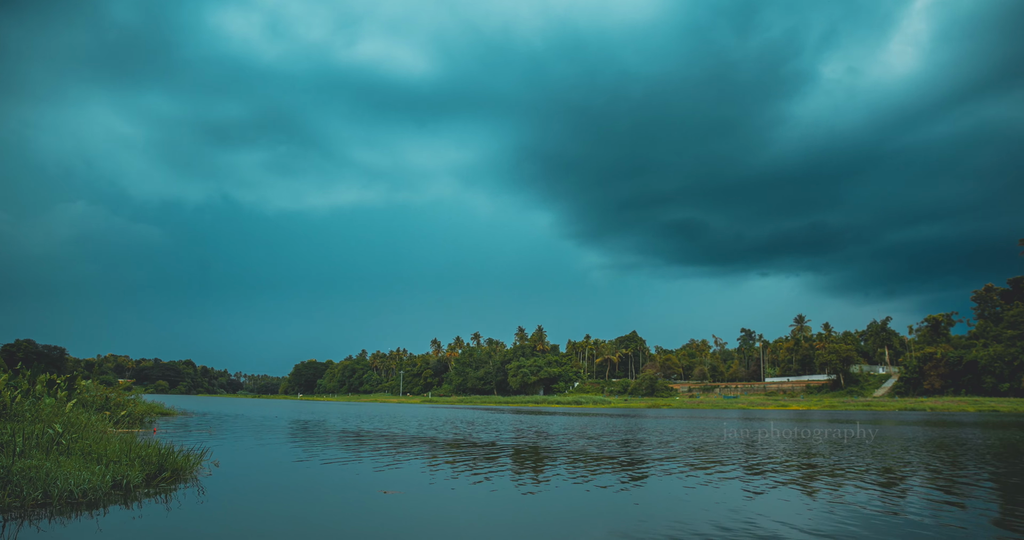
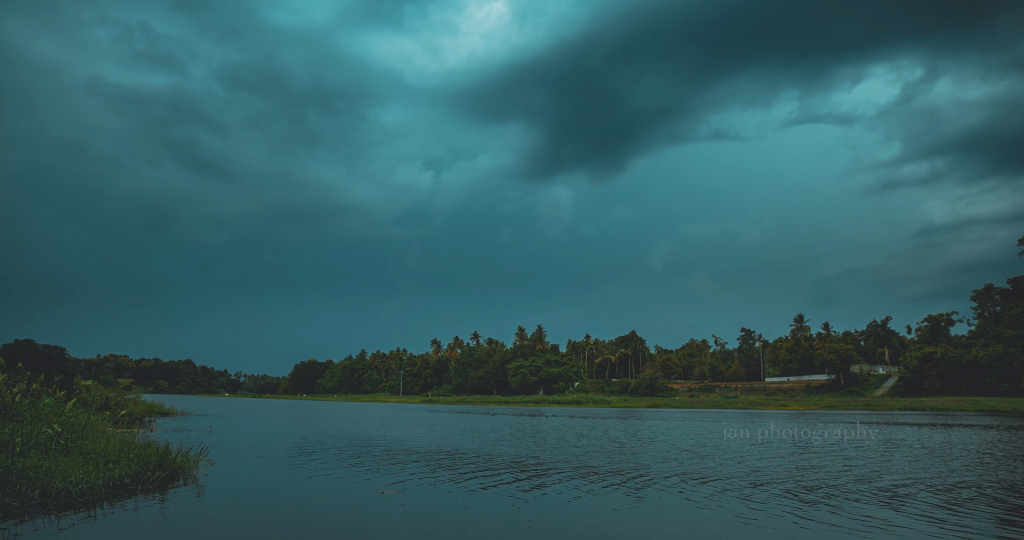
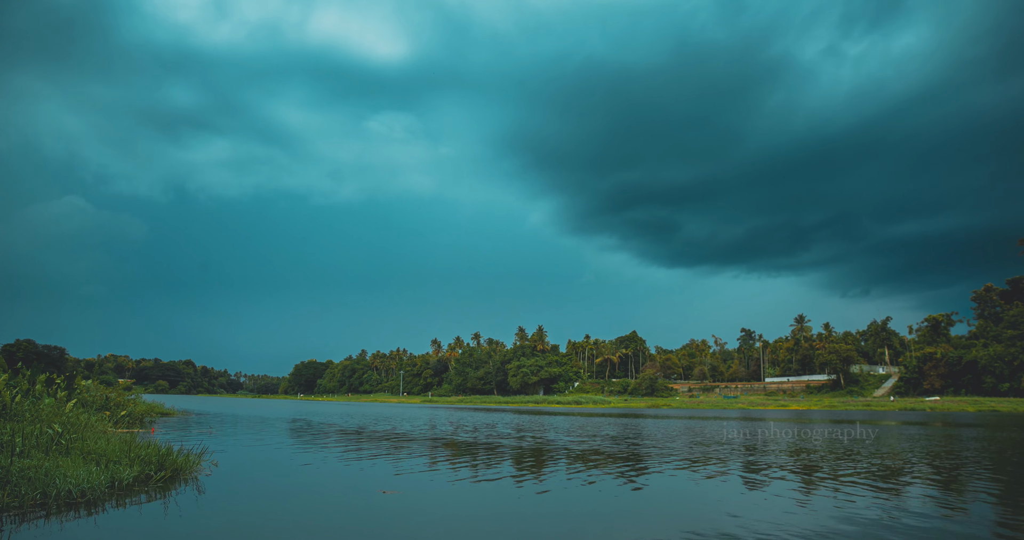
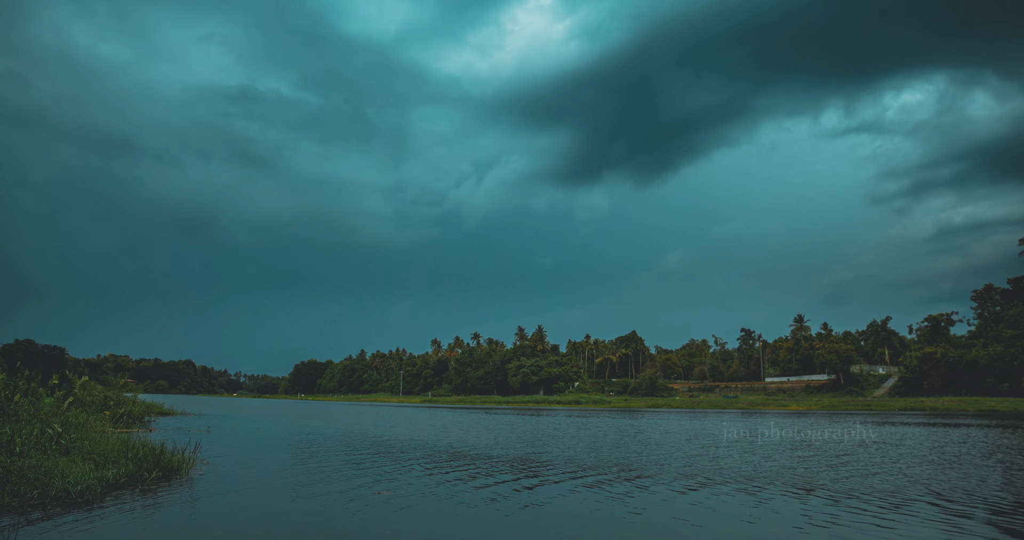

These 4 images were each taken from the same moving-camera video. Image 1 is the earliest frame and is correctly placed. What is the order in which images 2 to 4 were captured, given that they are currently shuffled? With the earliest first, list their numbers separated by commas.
3, 4, 2
